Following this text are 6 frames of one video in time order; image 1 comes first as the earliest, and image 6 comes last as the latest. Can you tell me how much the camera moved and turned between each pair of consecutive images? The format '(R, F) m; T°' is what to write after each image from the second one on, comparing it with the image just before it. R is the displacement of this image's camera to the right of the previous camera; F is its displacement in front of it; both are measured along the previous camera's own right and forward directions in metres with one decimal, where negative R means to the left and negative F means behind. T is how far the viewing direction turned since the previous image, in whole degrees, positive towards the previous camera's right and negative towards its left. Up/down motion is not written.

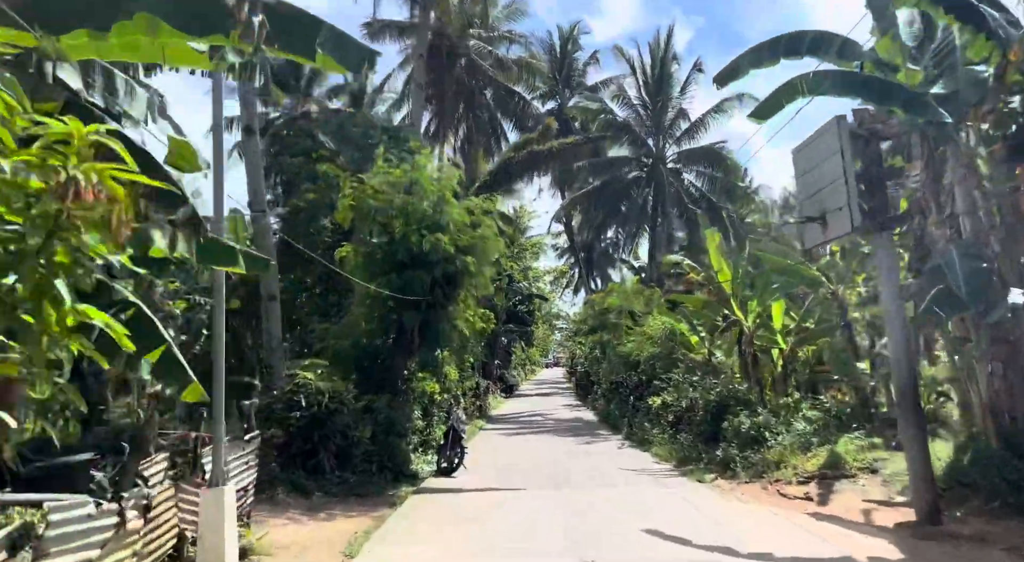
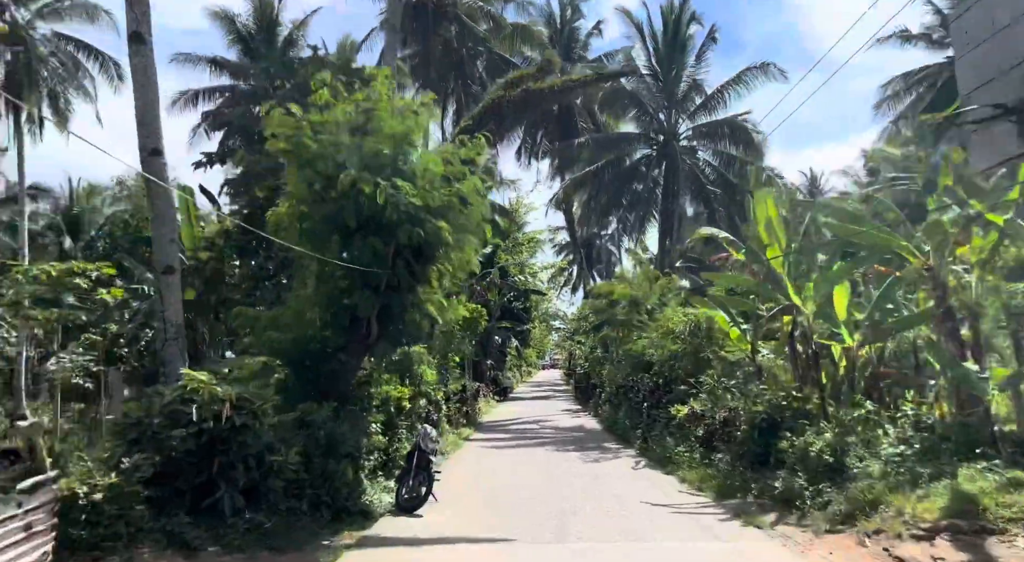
(+0.1, +3.1) m; 0°
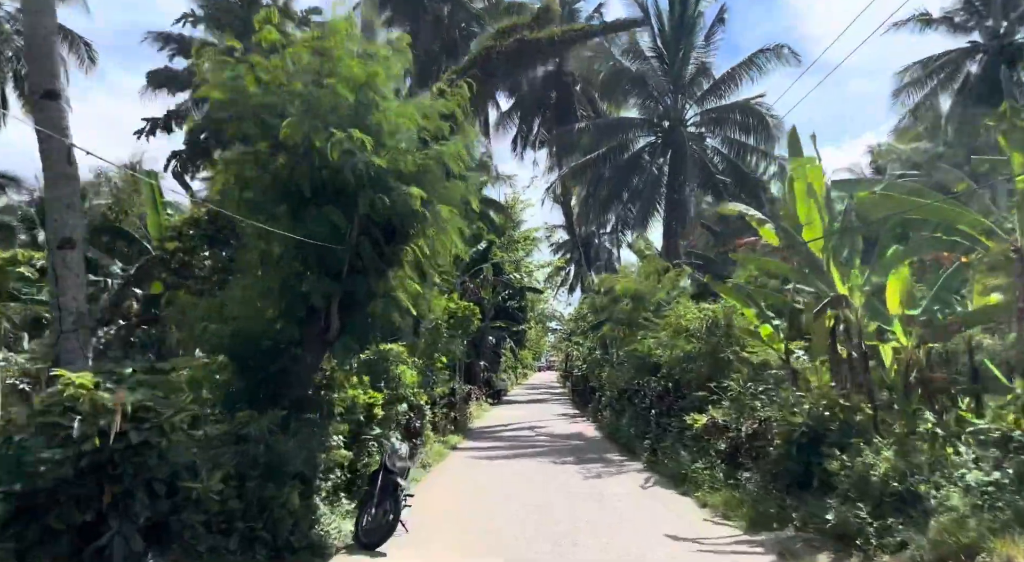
(+0.1, +1.7) m; 0°
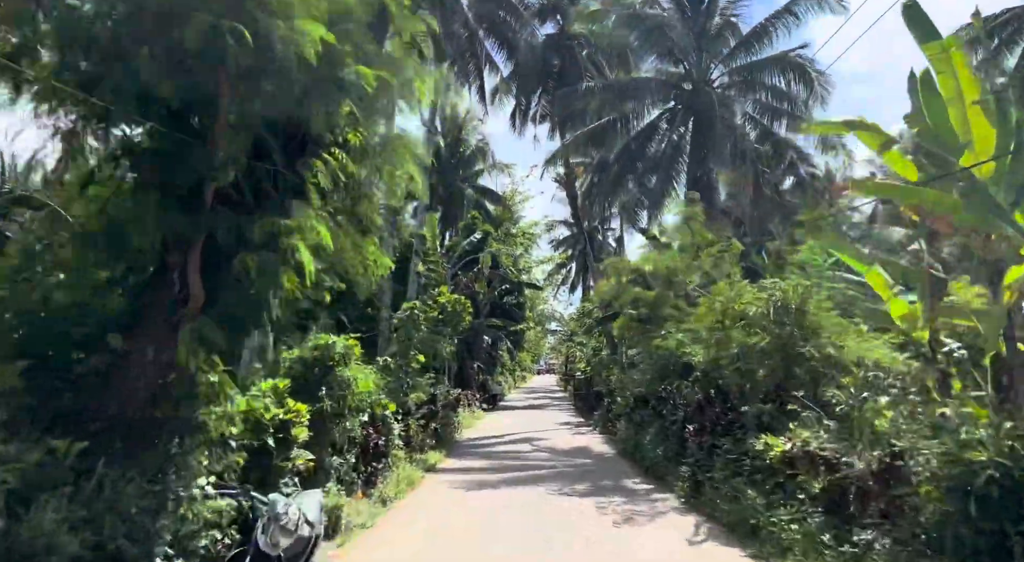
(+0.1, +3.5) m; 0°
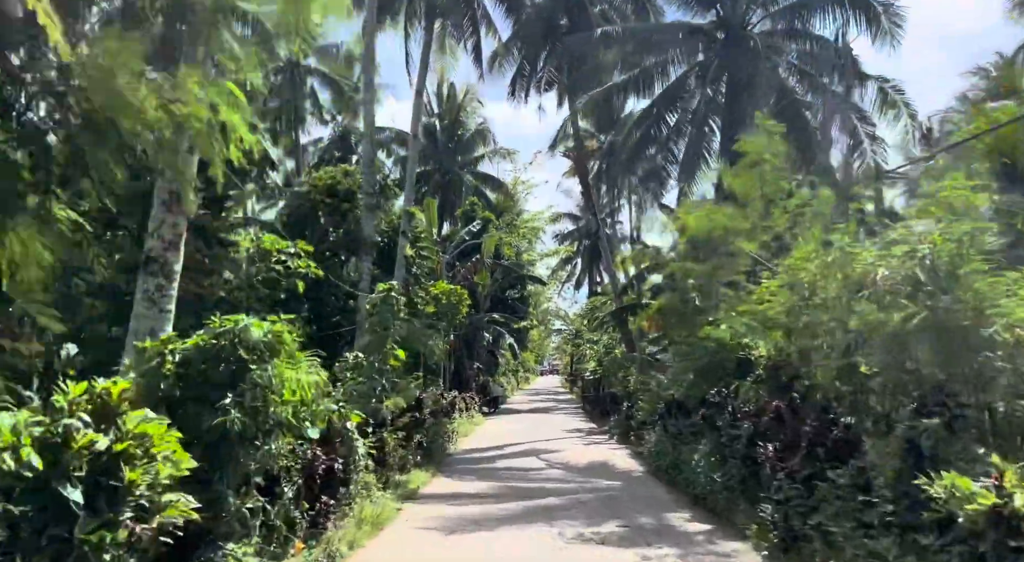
(0.0, +3.1) m; 0°
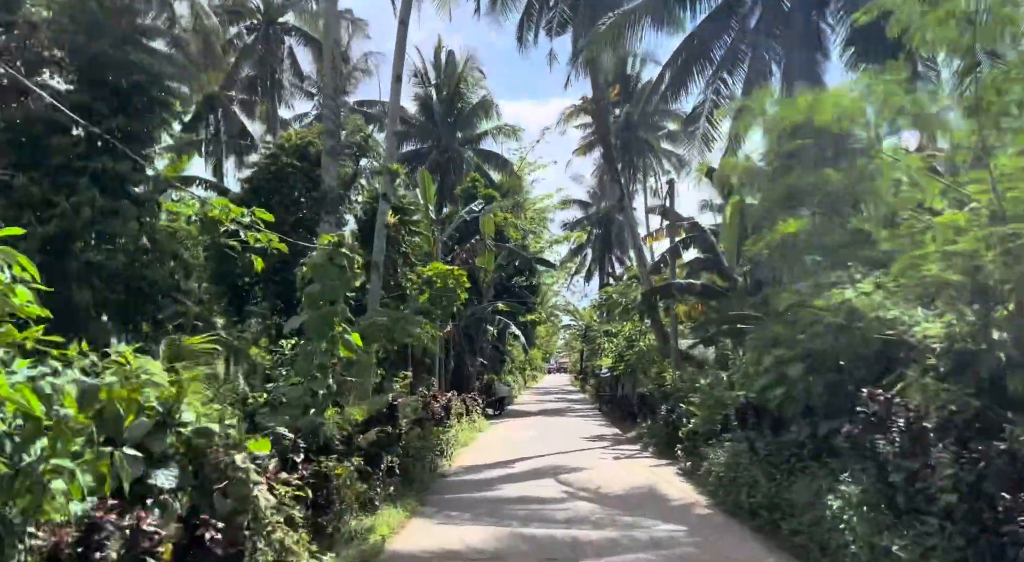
(0.0, +3.8) m; 0°
